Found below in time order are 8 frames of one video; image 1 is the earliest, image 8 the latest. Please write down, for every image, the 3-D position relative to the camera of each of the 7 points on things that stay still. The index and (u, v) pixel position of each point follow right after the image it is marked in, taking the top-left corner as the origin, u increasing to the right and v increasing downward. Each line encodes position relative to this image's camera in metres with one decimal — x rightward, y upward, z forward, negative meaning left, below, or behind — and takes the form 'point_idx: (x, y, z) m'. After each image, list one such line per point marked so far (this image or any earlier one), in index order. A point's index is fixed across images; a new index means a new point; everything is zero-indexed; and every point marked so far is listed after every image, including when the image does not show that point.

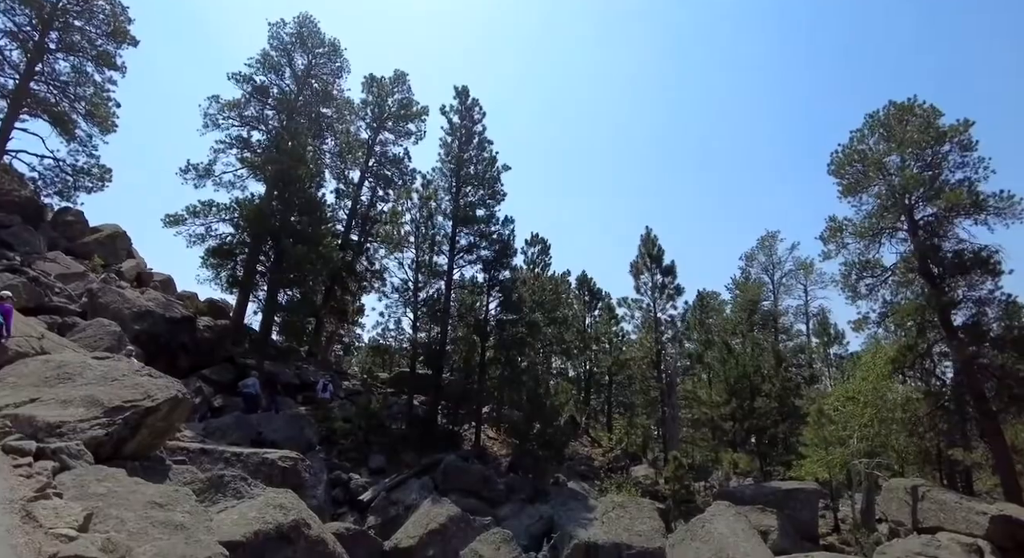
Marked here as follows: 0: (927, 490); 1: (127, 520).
0: (+14.0, -7.3, +17.7) m
1: (-3.1, -1.9, +4.2) m
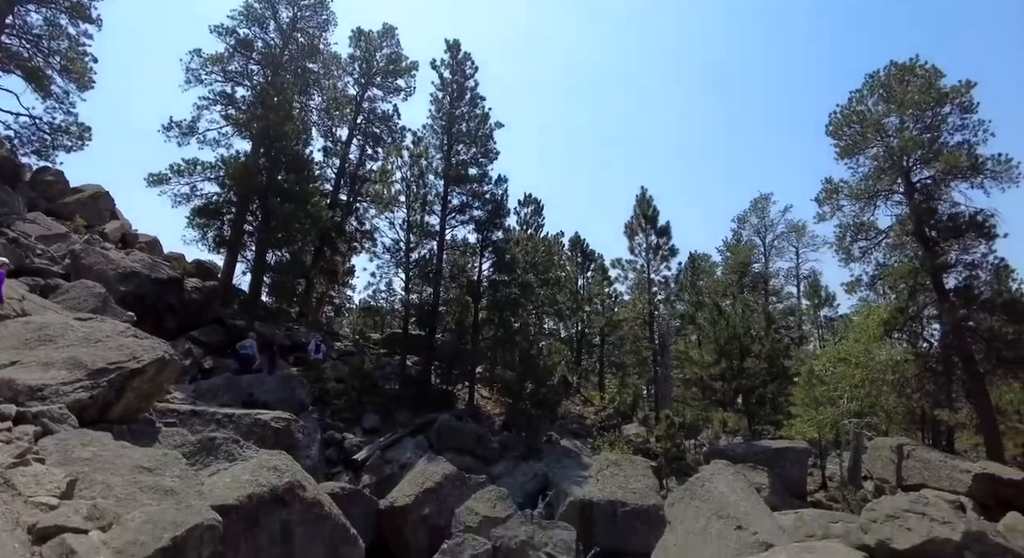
0: (+13.8, -6.0, +18.1) m
1: (-3.1, -1.6, +4.1) m
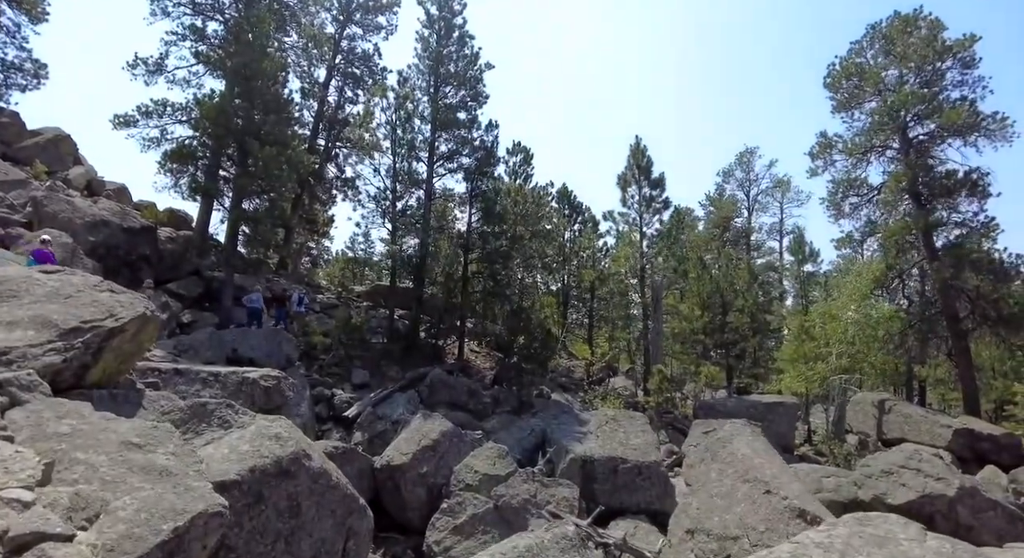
0: (+13.5, -4.5, +18.6) m
1: (-2.8, -1.2, +3.5) m
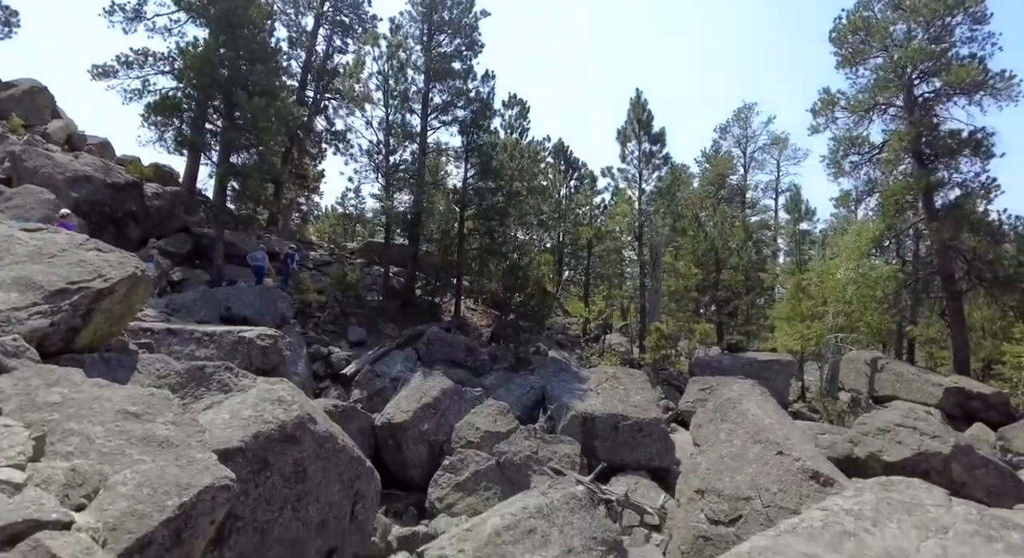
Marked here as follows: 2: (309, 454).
0: (+13.4, -3.0, +18.9) m
1: (-2.6, -1.0, +3.3) m
2: (-1.8, -1.6, +4.7) m
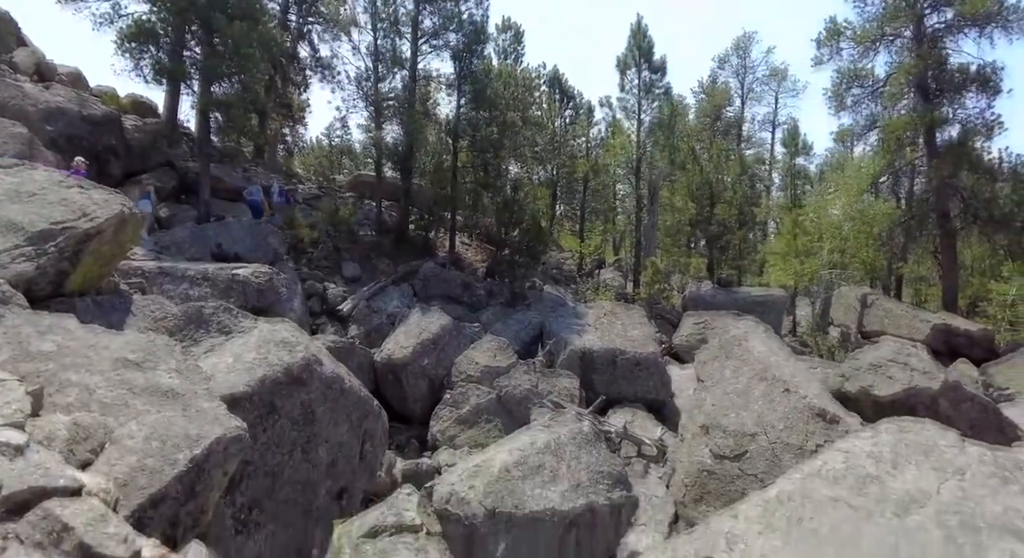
0: (+13.2, -0.7, +19.1) m
1: (-2.5, -0.6, +3.2) m
2: (-1.7, -1.1, +4.7) m
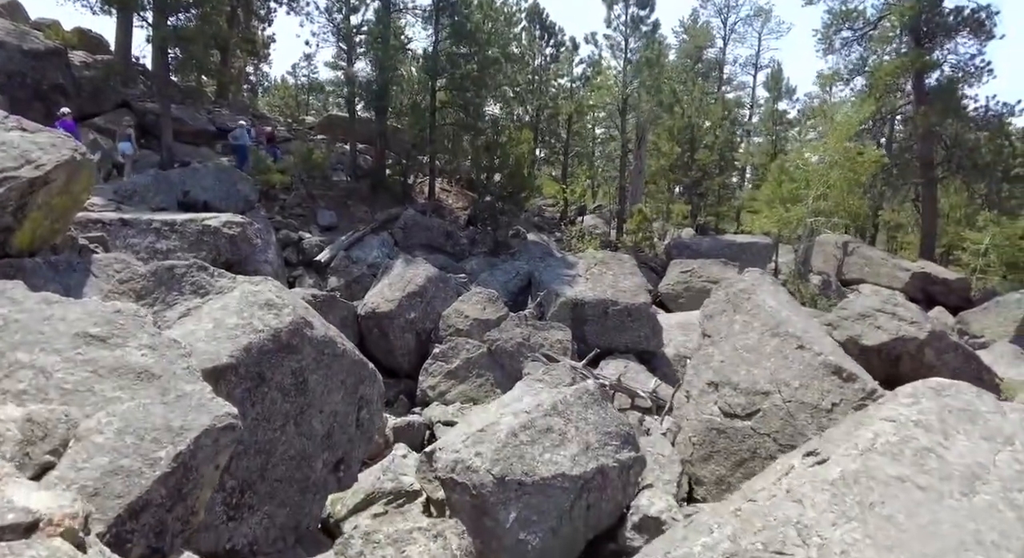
0: (+12.6, +1.3, +19.3) m
1: (-2.4, -0.4, +2.7) m
2: (-1.6, -0.7, +4.3) m
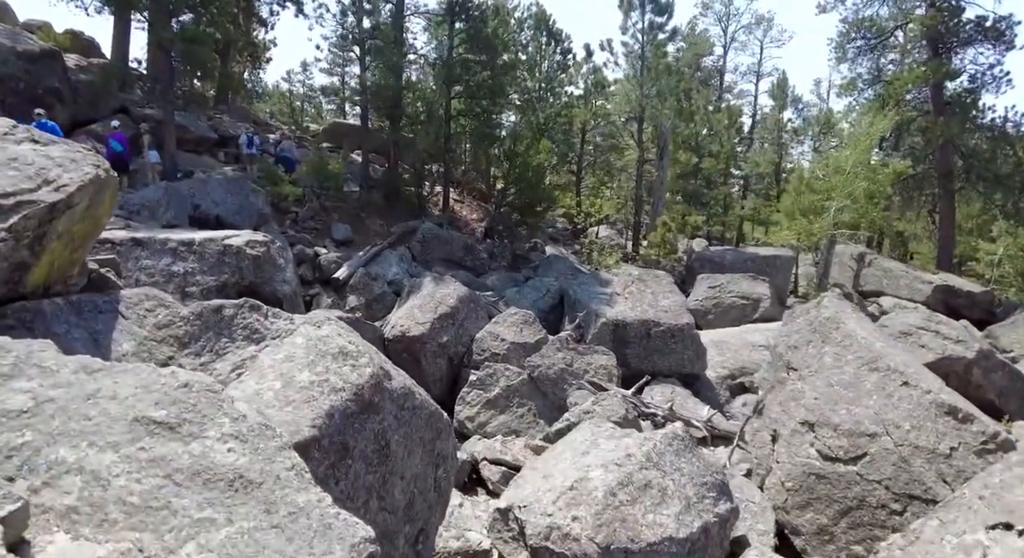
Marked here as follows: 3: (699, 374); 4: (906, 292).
0: (+13.2, +0.8, +18.8) m
1: (-1.5, -0.7, +2.0) m
2: (-0.8, -1.0, +3.5) m
3: (+3.6, -1.8, +10.1) m
4: (+13.5, -0.4, +17.8) m
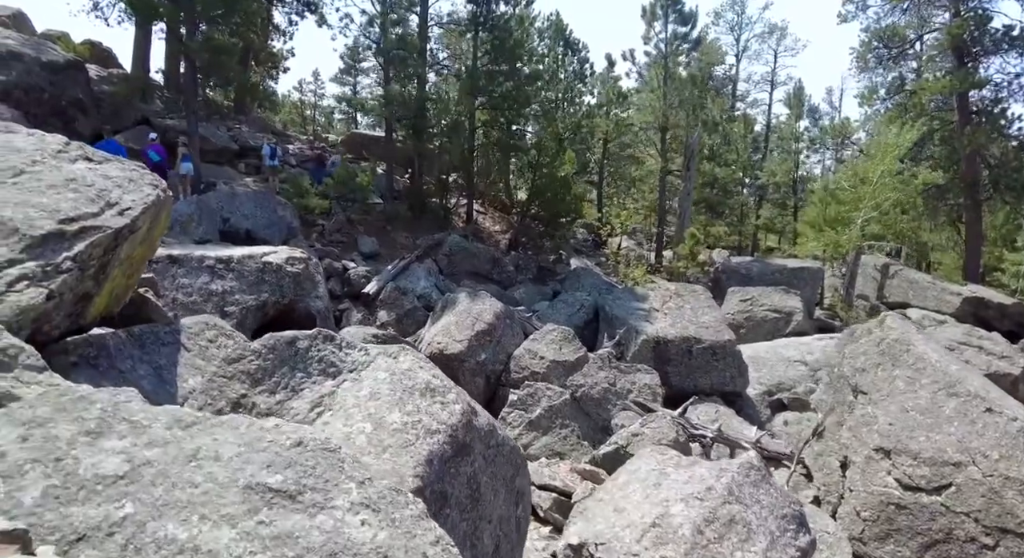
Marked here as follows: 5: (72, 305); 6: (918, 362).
0: (+14.0, +0.4, +18.4) m
1: (-0.9, -0.9, +1.7) m
2: (-0.2, -1.2, +3.3) m
3: (+4.3, -2.1, +9.7) m
4: (+14.3, -0.8, +17.4) m
5: (-2.9, -0.1, +3.4) m
6: (+4.4, -0.9, +5.7) m
